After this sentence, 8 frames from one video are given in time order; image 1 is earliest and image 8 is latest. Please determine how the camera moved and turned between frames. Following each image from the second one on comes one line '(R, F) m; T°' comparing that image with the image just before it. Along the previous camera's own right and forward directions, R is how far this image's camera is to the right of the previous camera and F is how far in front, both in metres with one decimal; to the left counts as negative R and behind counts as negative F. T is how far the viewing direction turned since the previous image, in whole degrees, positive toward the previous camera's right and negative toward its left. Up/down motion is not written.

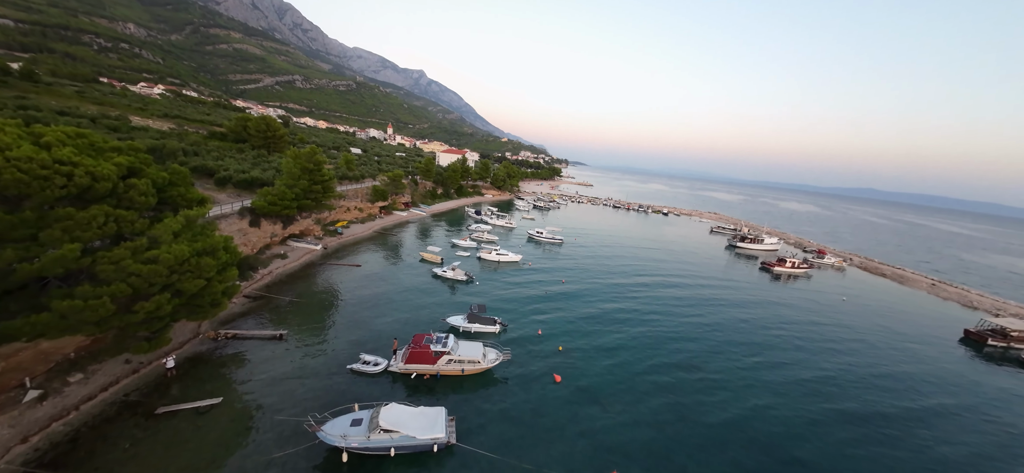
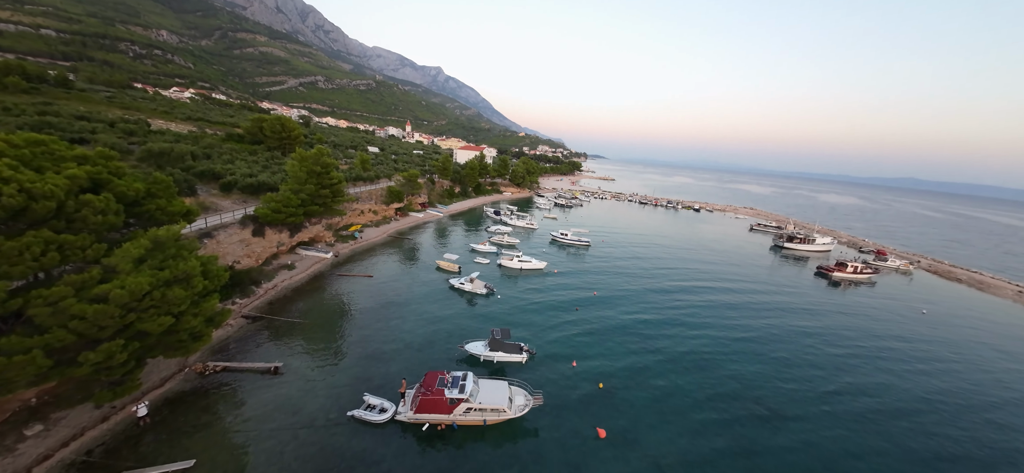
(-0.8, +5.2) m; -3°
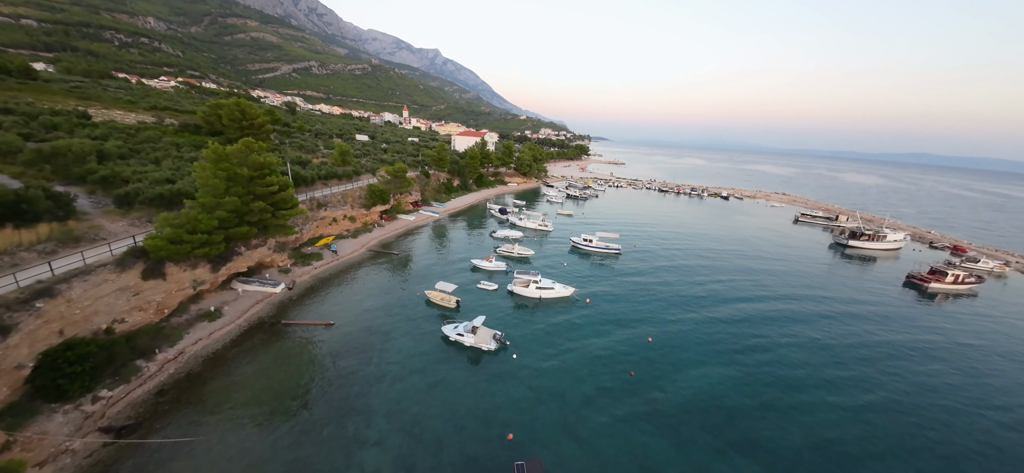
(-1.3, +13.6) m; 0°
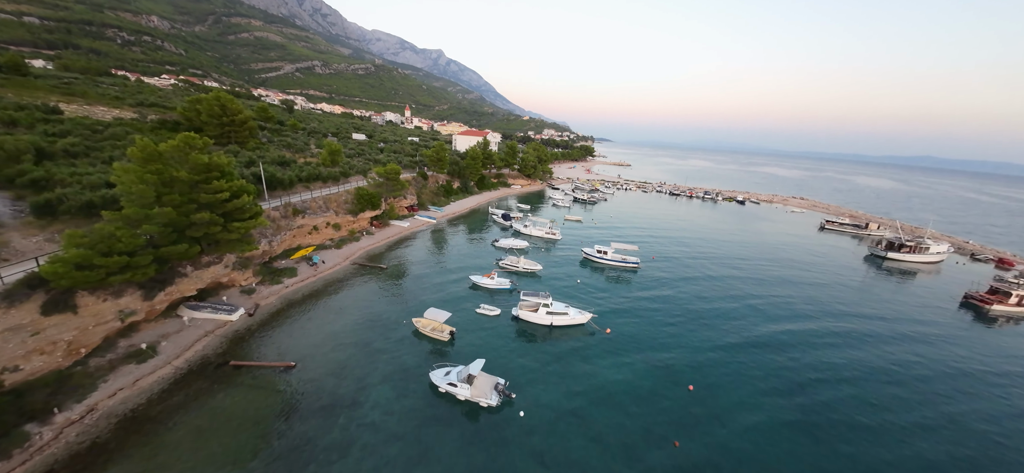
(-0.3, +6.1) m; 0°
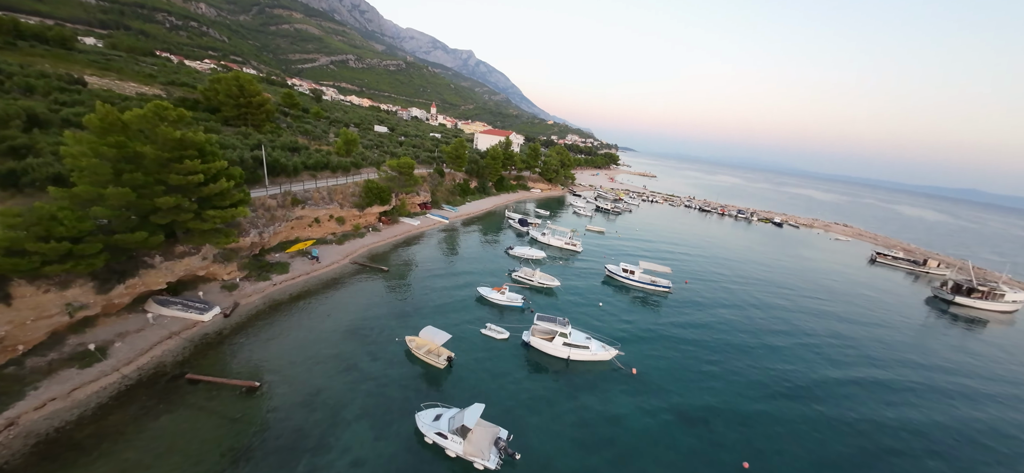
(-0.2, +4.5) m; -3°
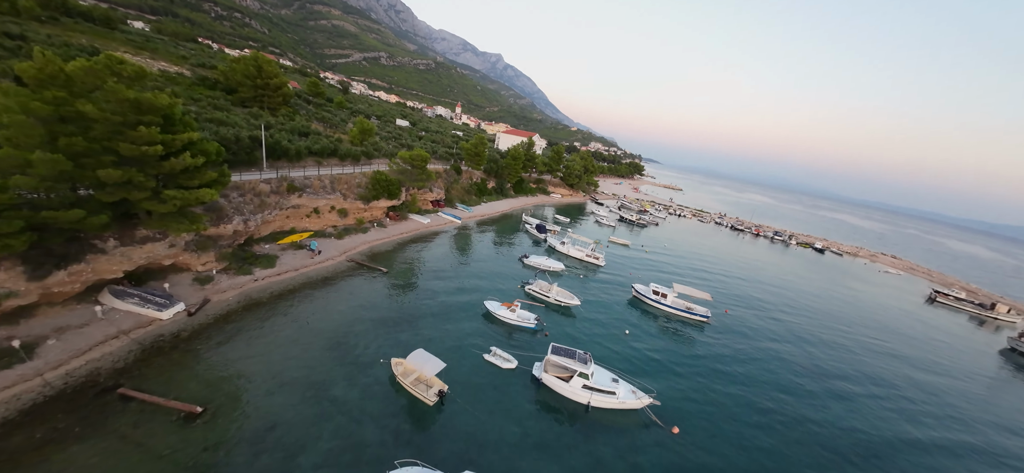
(-0.1, +4.5) m; -3°
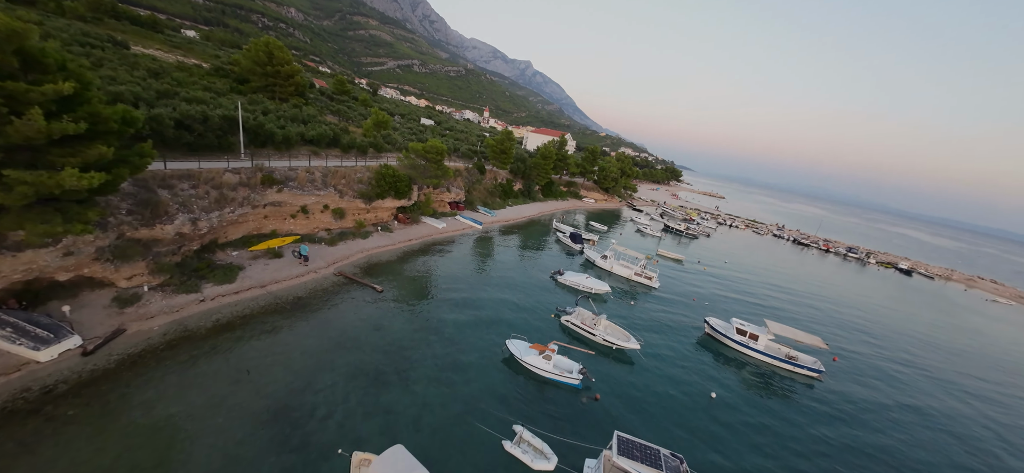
(-0.7, +8.0) m; -4°
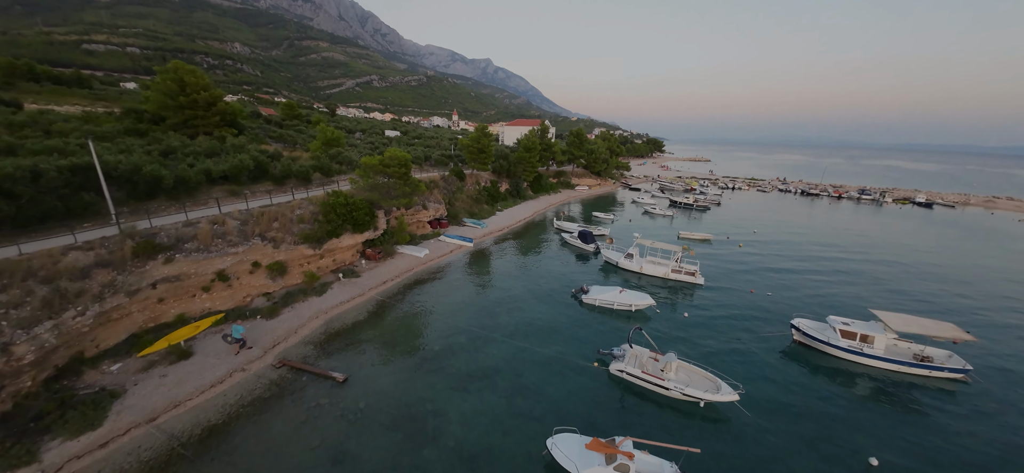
(-0.6, +7.6) m; +2°
